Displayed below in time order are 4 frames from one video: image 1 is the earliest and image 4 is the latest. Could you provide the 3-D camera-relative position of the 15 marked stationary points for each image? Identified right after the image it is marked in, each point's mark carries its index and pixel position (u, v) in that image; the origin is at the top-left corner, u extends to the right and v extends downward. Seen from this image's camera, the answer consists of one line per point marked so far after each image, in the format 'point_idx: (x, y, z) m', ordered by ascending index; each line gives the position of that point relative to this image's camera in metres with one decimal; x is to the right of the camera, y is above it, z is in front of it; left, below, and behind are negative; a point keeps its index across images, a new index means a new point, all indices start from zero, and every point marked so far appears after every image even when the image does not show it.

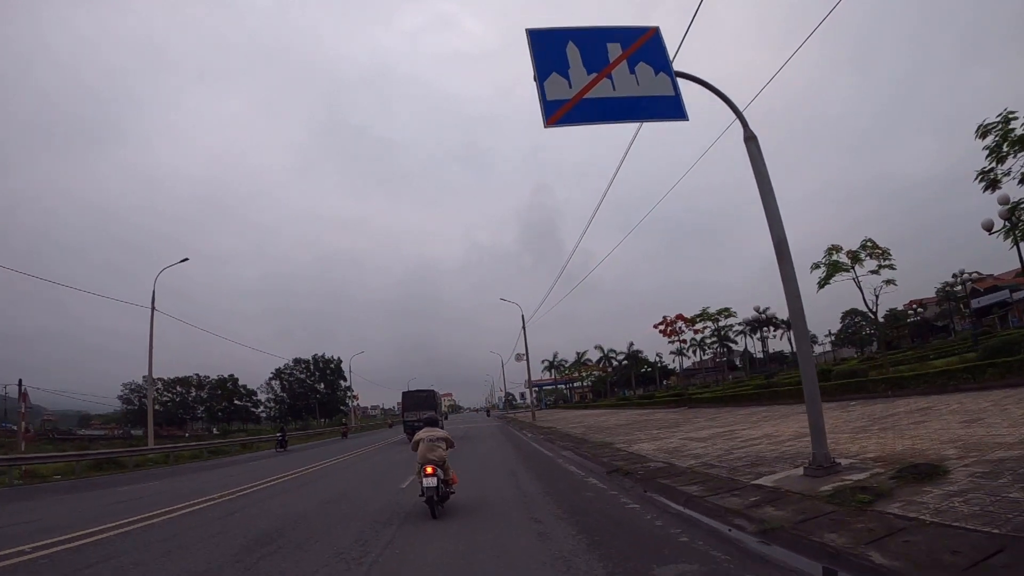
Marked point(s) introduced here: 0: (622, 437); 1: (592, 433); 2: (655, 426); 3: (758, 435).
0: (+2.6, -3.3, +15.0) m
1: (+2.3, -3.7, +17.2) m
2: (+3.7, -3.4, +16.9) m
3: (+4.1, -2.4, +11.0) m
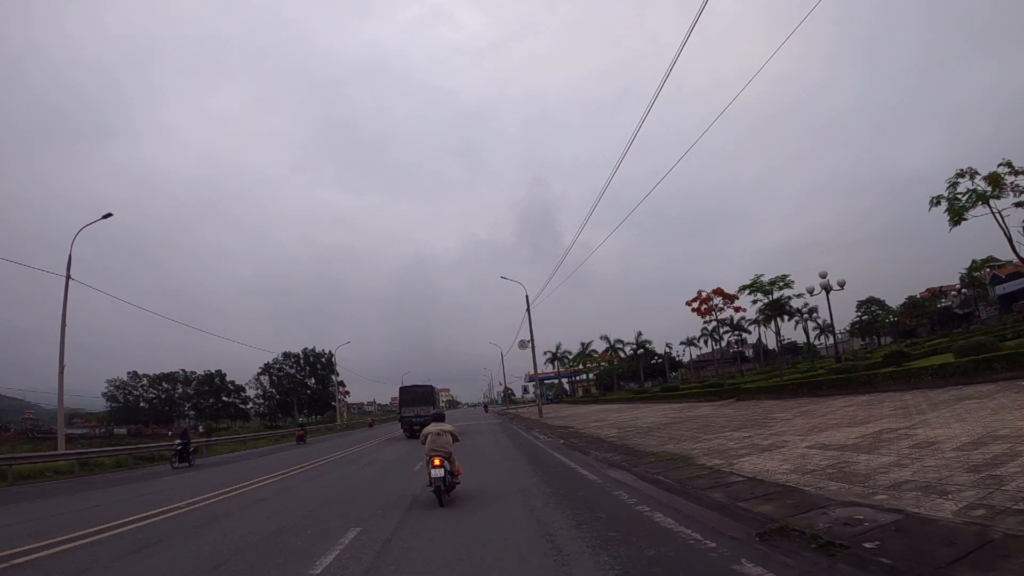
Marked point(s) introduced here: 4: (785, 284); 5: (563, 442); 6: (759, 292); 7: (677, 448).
0: (+2.8, -2.3, +10.3) m
1: (+2.4, -2.7, +12.5) m
2: (+3.9, -2.4, +12.3) m
3: (+4.3, -1.4, +6.3) m
4: (+8.1, +0.1, +20.1) m
5: (+1.2, -3.1, +13.9) m
6: (+7.3, -0.1, +20.0) m
7: (+2.3, -2.2, +9.6) m
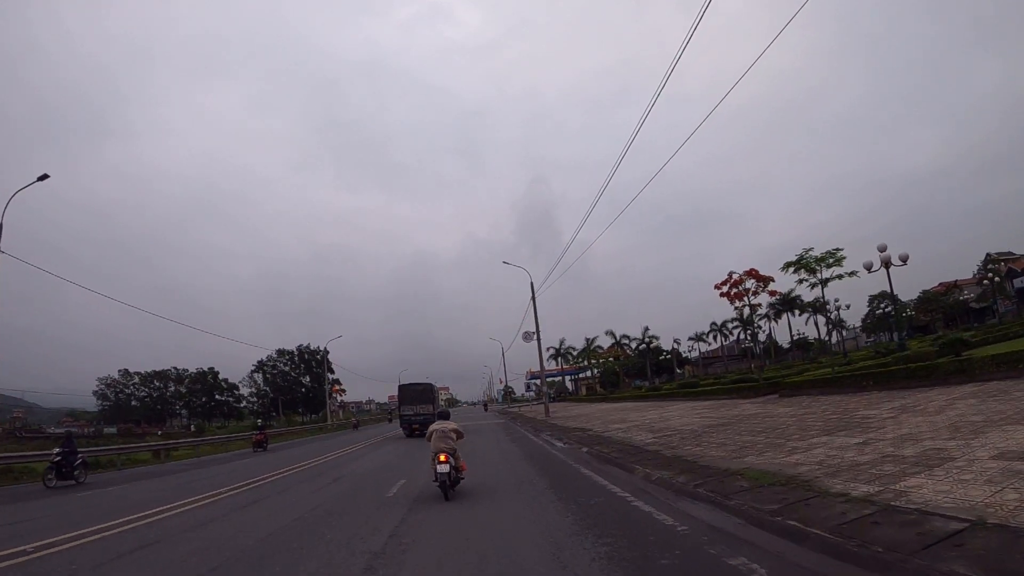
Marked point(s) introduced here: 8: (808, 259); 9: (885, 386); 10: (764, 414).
0: (+2.9, -1.8, +7.5) m
1: (+2.6, -2.2, +9.7) m
2: (+4.1, -1.9, +9.5) m
3: (+4.4, -0.9, +3.5) m
4: (+8.2, +0.7, +17.3) m
5: (+1.4, -2.6, +11.0) m
6: (+7.4, +0.5, +17.2) m
7: (+2.5, -1.7, +6.8) m
8: (+7.6, +0.7, +17.5) m
9: (+8.6, -2.2, +15.6) m
10: (+4.5, -2.3, +12.1) m
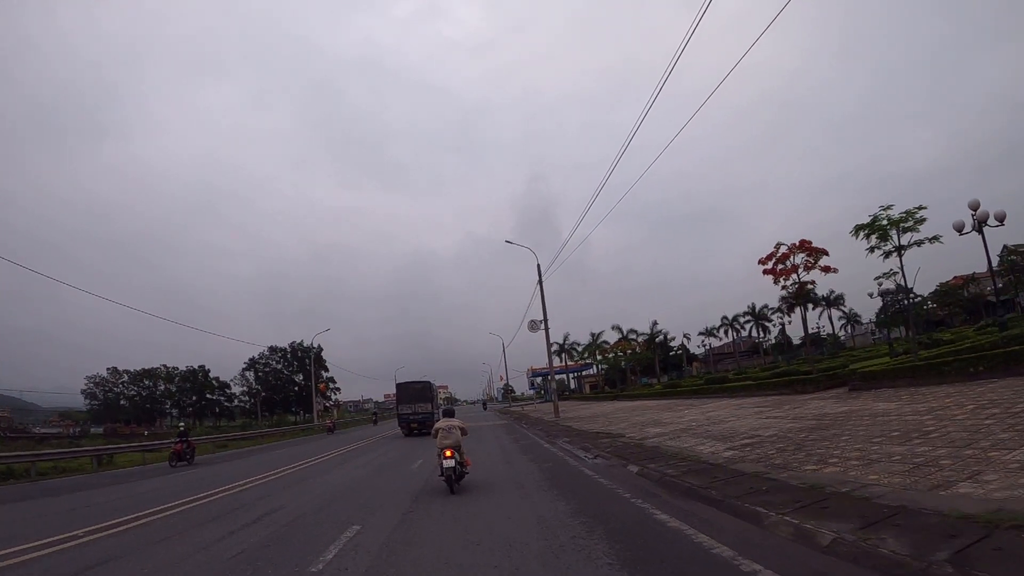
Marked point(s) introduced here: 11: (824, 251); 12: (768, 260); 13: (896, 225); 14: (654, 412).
0: (+3.1, -1.2, +4.3) m
1: (+2.7, -1.6, +6.5) m
2: (+4.2, -1.3, +6.2) m
3: (+4.6, -0.3, +0.3) m
4: (+8.3, +1.3, +14.1) m
5: (+1.5, -2.0, +7.8) m
6: (+7.6, +1.1, +14.0) m
7: (+2.6, -1.1, +3.6) m
8: (+7.8, +1.4, +14.2) m
9: (+8.7, -1.6, +12.3) m
10: (+4.7, -1.7, +8.9) m
11: (+8.4, +0.9, +18.2) m
12: (+6.9, +0.8, +18.3) m
13: (+7.9, +1.2, +14.0) m
14: (+3.7, -3.2, +17.6) m
